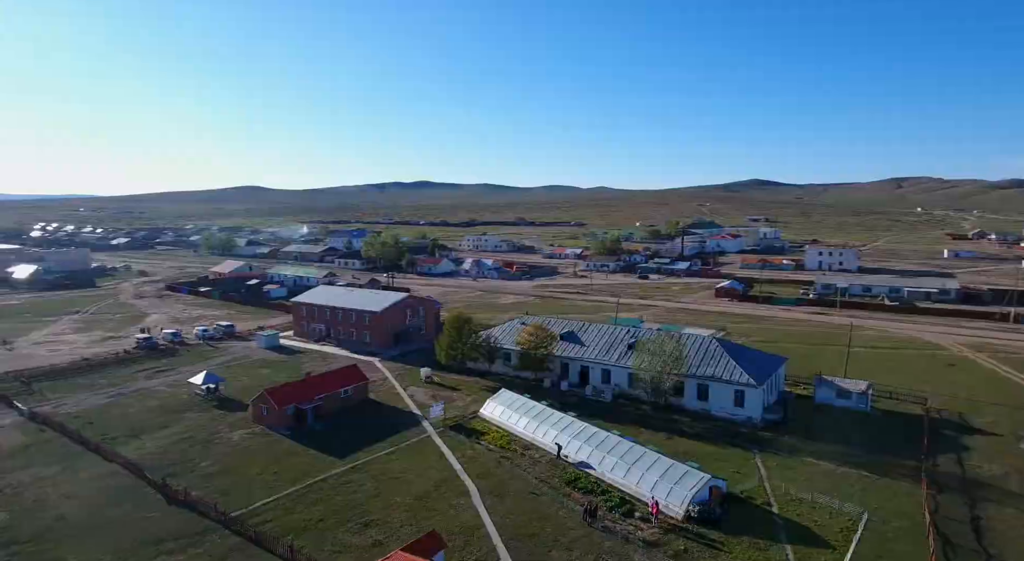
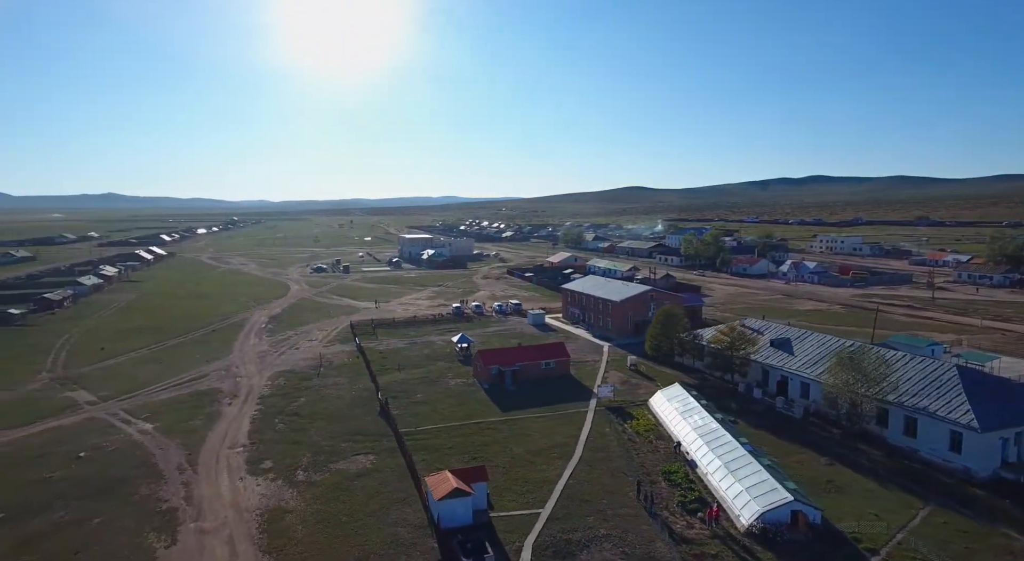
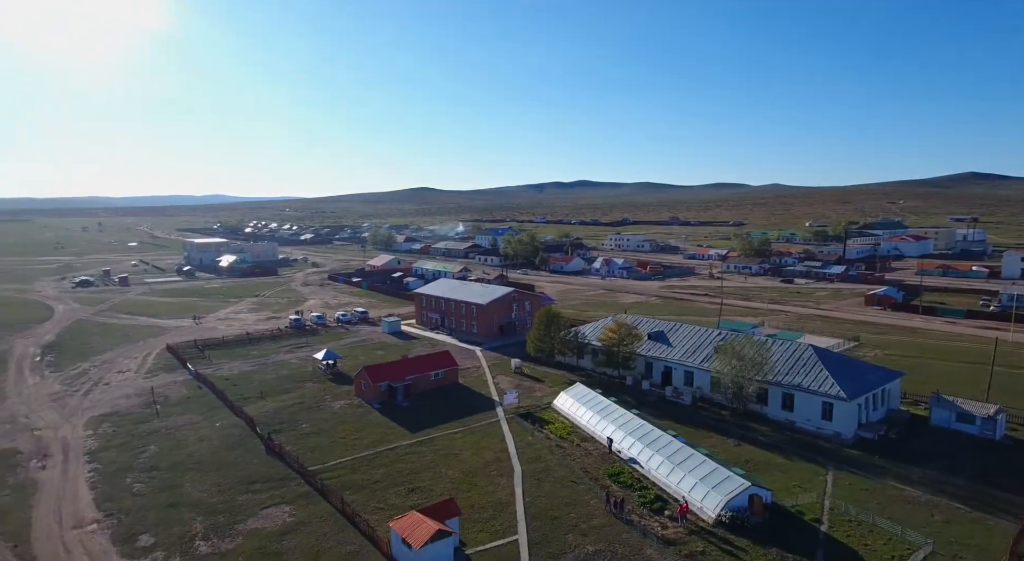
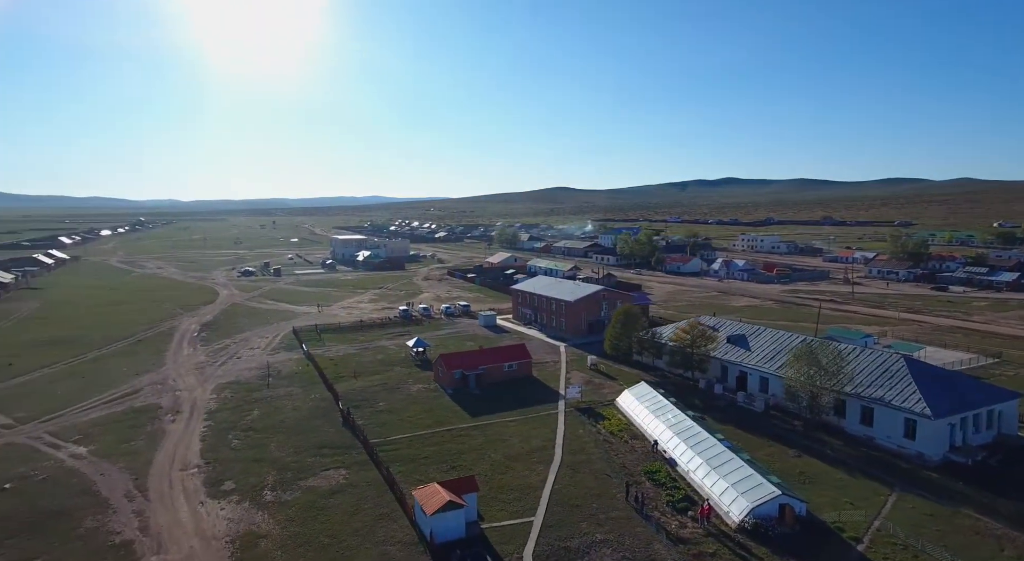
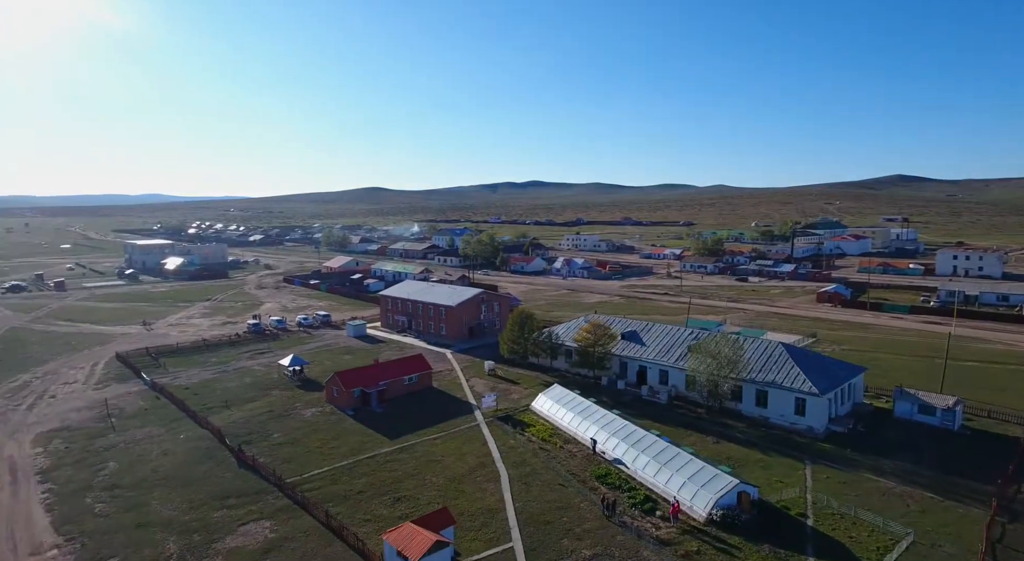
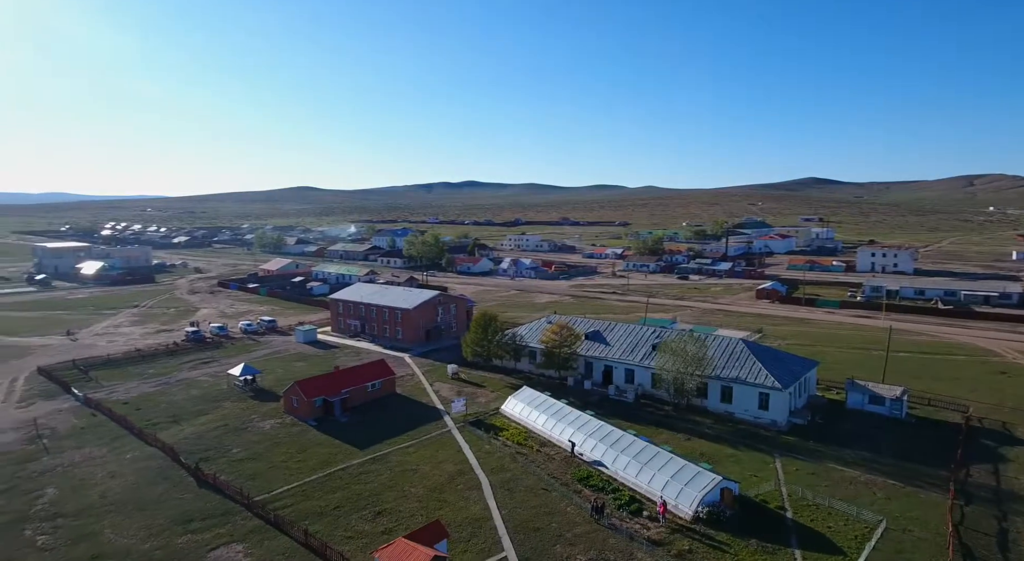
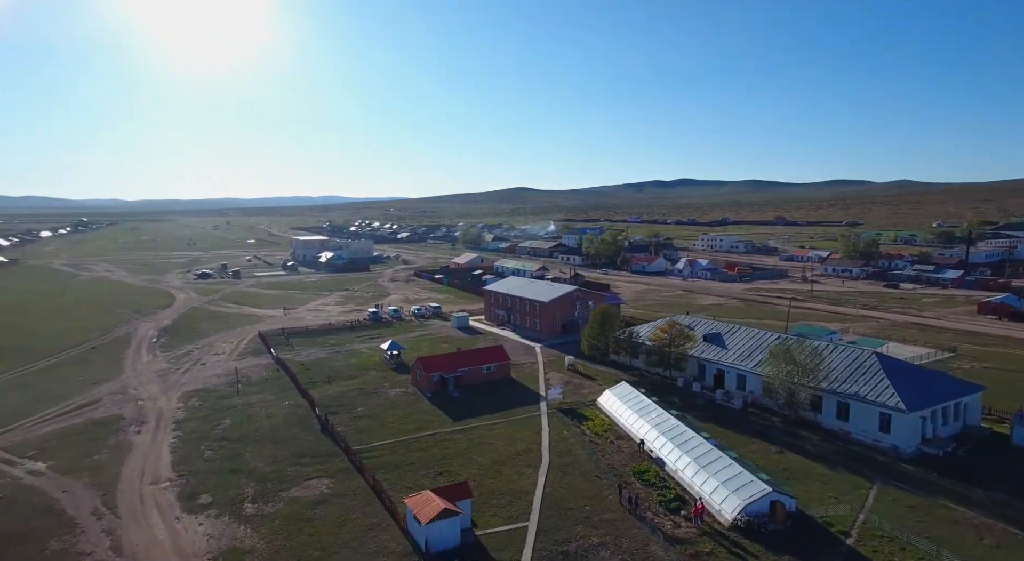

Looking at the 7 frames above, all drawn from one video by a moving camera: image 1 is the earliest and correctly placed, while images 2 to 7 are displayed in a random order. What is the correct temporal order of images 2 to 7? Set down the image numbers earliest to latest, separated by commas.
6, 5, 3, 7, 4, 2
